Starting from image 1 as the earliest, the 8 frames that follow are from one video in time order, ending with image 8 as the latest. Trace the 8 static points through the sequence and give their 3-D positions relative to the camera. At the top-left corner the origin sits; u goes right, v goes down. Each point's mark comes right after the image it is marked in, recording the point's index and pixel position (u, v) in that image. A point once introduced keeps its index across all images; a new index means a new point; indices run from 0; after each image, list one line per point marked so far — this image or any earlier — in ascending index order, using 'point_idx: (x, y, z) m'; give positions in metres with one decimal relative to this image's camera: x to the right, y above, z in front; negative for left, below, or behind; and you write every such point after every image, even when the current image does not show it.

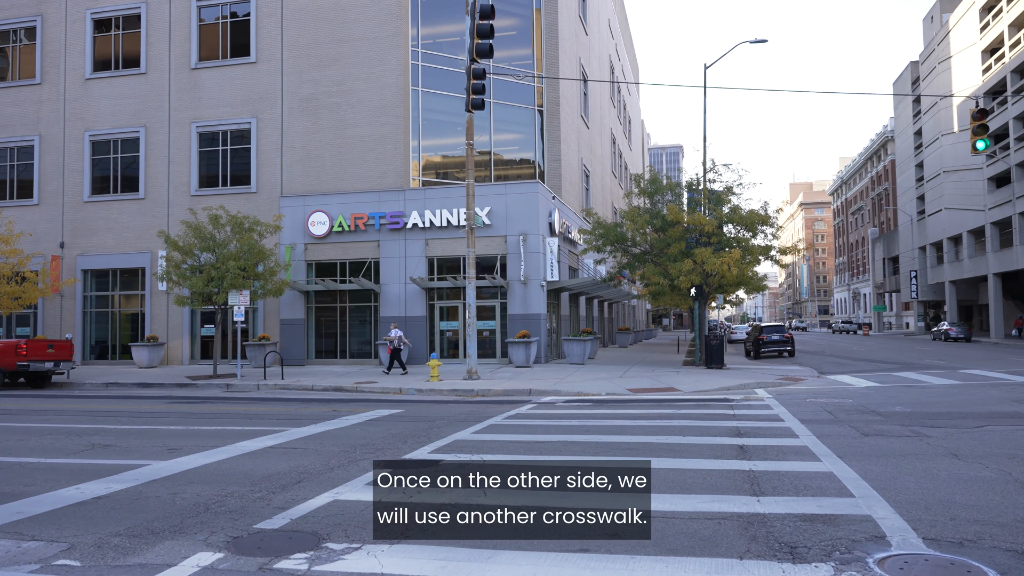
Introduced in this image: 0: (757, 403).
0: (+4.5, -2.1, +14.2) m
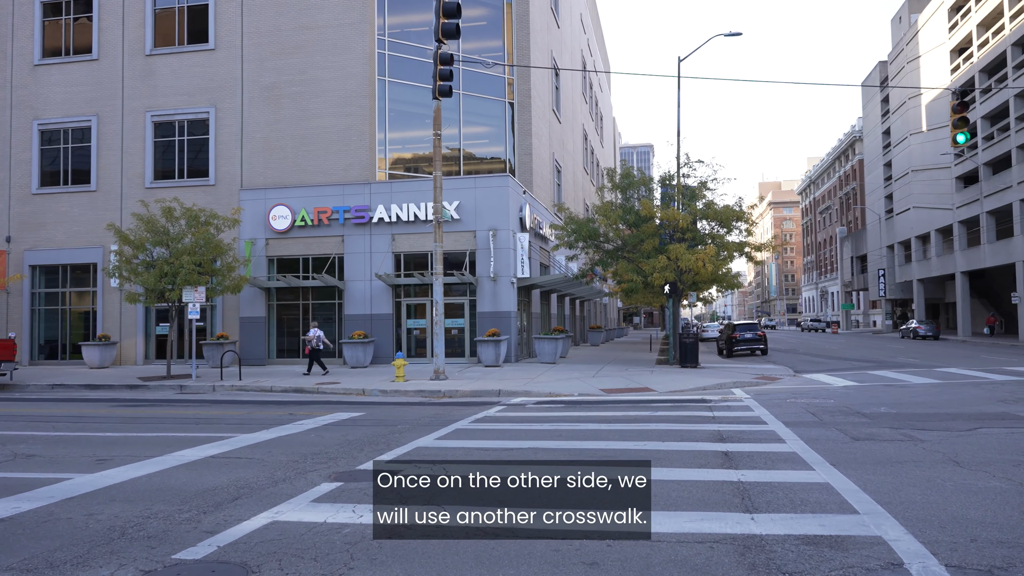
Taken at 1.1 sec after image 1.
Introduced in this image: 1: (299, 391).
0: (+3.9, -2.0, +13.6) m
1: (-5.1, -2.5, +18.9) m
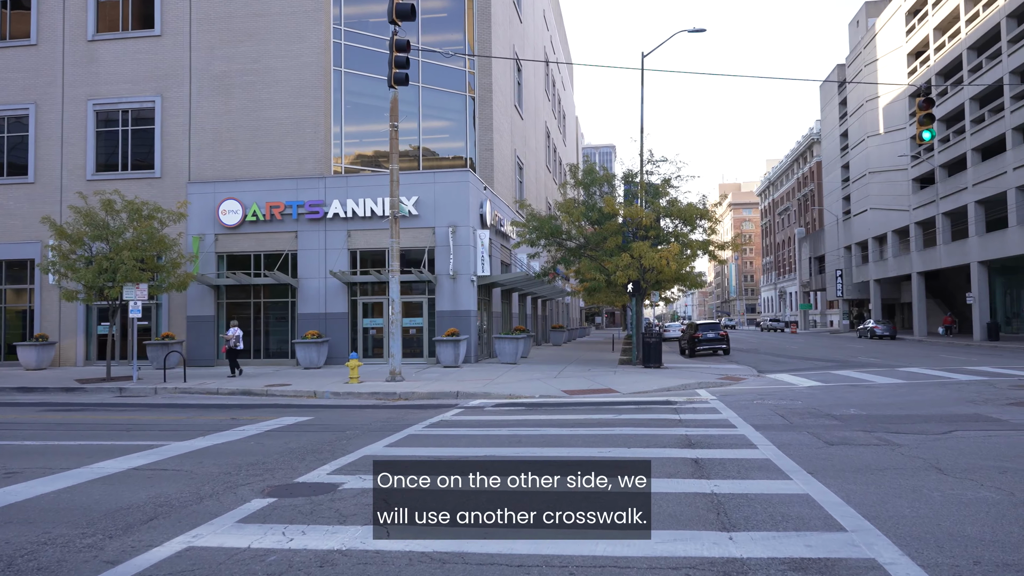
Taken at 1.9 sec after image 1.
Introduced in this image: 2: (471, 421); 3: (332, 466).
0: (+3.2, -2.0, +13.1) m
1: (-6.1, -2.4, +18.0) m
2: (-0.6, -2.0, +12.0) m
3: (-1.8, -1.8, +7.9) m
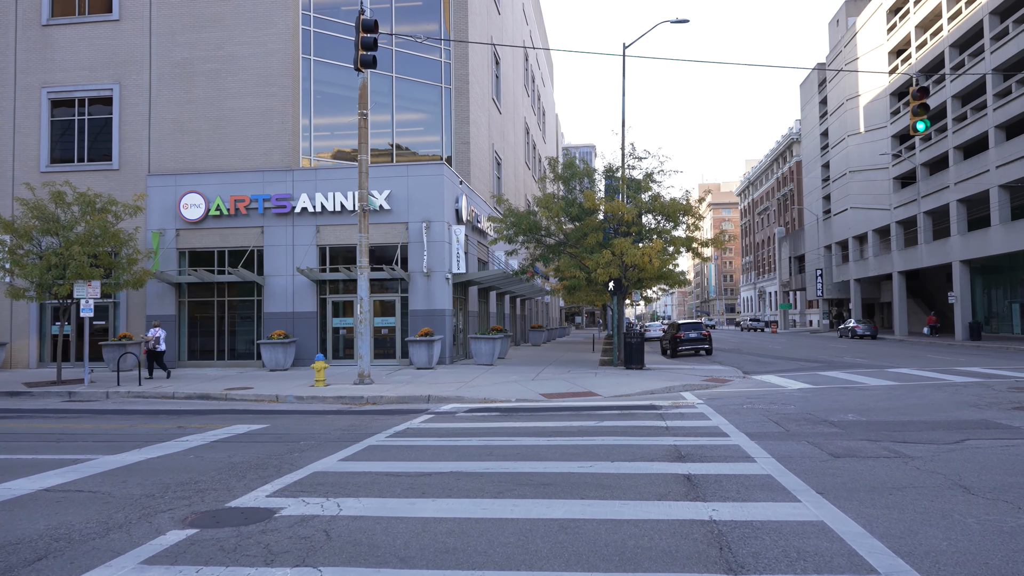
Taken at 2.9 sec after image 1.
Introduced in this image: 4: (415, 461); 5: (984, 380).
0: (+2.8, -1.9, +12.3) m
1: (-6.6, -2.4, +16.8) m
2: (-1.0, -2.0, +11.0) m
3: (-2.1, -1.8, +6.9) m
4: (-1.0, -1.8, +8.2) m
5: (+9.8, -1.9, +16.2) m
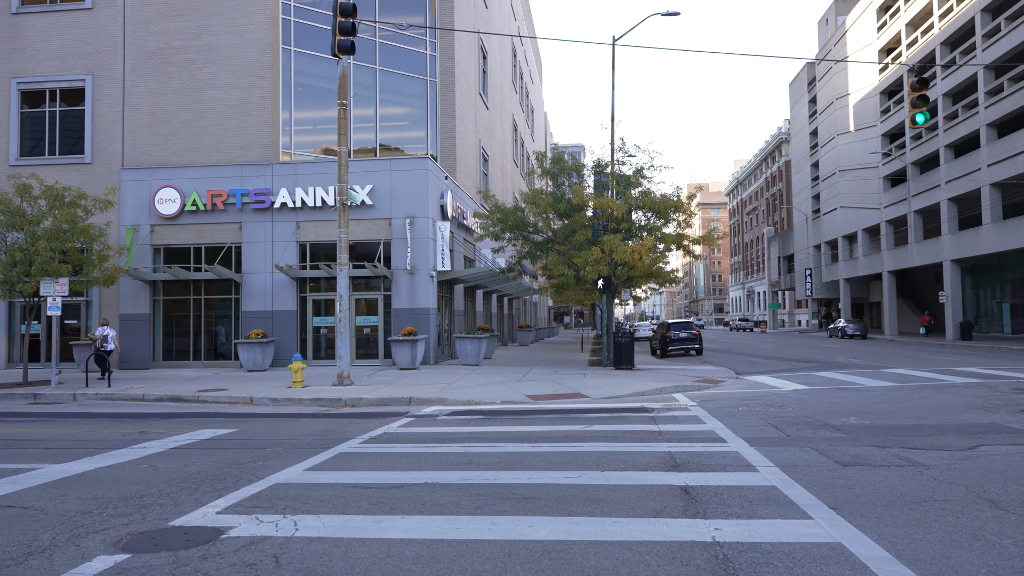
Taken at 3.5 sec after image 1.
0: (+2.6, -1.9, +11.6) m
1: (-6.9, -2.3, +16.1) m
2: (-1.2, -1.9, +10.4) m
3: (-2.3, -1.7, +6.2) m
4: (-1.2, -1.7, +7.5) m
5: (+9.5, -1.9, +15.7) m
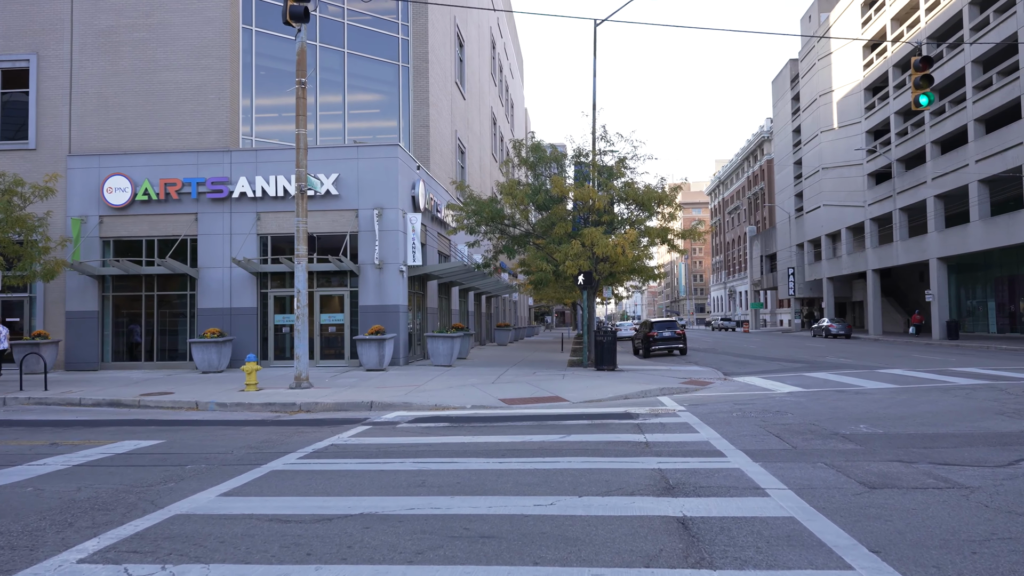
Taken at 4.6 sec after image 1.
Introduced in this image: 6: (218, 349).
0: (+2.1, -1.8, +10.4) m
1: (-7.5, -2.2, +14.6) m
2: (-1.6, -1.8, +9.0) m
3: (-2.6, -1.6, +4.9) m
4: (-1.5, -1.6, +6.2) m
5: (+9.0, -1.8, +14.6) m
6: (-7.4, -1.5, +19.5) m
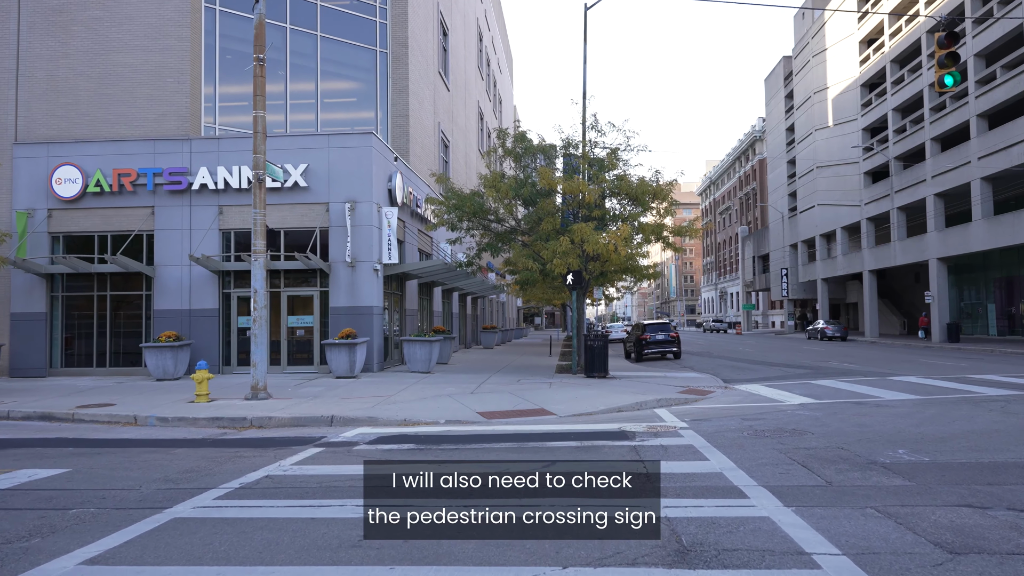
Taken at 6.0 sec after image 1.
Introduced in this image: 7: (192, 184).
0: (+1.9, -1.8, +8.9) m
1: (-7.8, -2.2, +13.0) m
2: (-1.9, -1.8, +7.5) m
3: (-2.8, -1.6, +3.3) m
4: (-1.7, -1.6, +4.6) m
5: (+8.6, -1.8, +13.2) m
6: (-7.8, -1.5, +17.9) m
7: (-7.8, +2.5, +19.1) m
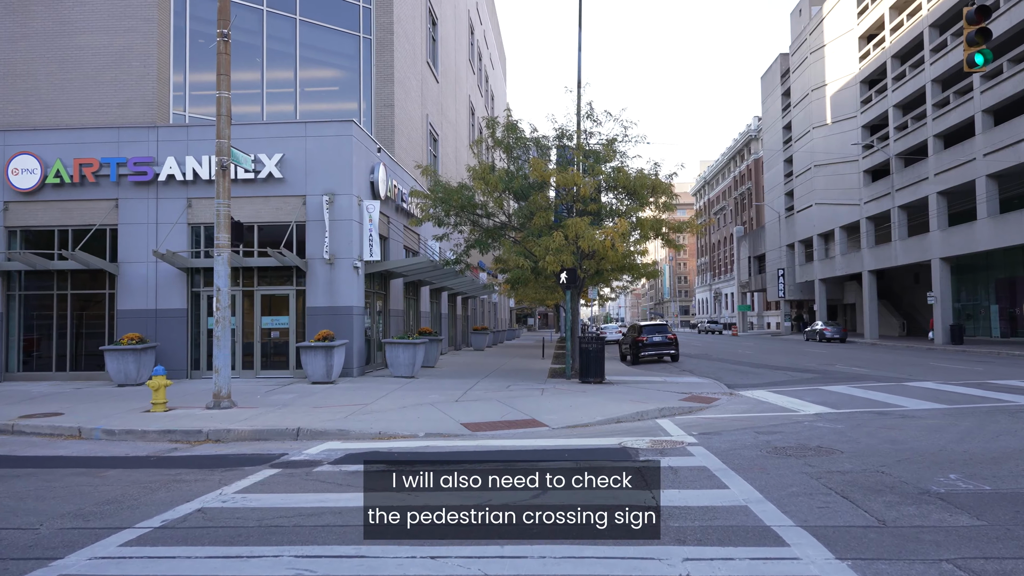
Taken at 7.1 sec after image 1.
0: (+1.7, -1.7, +7.7) m
1: (-8.0, -2.1, +11.7) m
2: (-2.0, -1.8, +6.2) m
3: (-2.9, -1.5, +2.1) m
4: (-1.8, -1.6, +3.4) m
5: (+8.5, -1.8, +12.0) m
6: (-8.0, -1.5, +16.6) m
7: (-8.0, +2.6, +17.8) m
